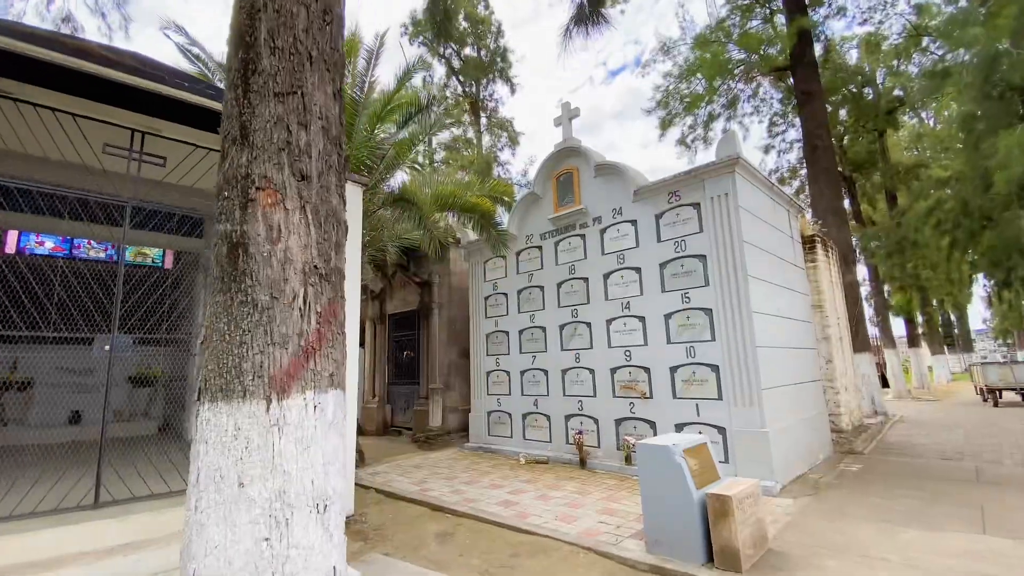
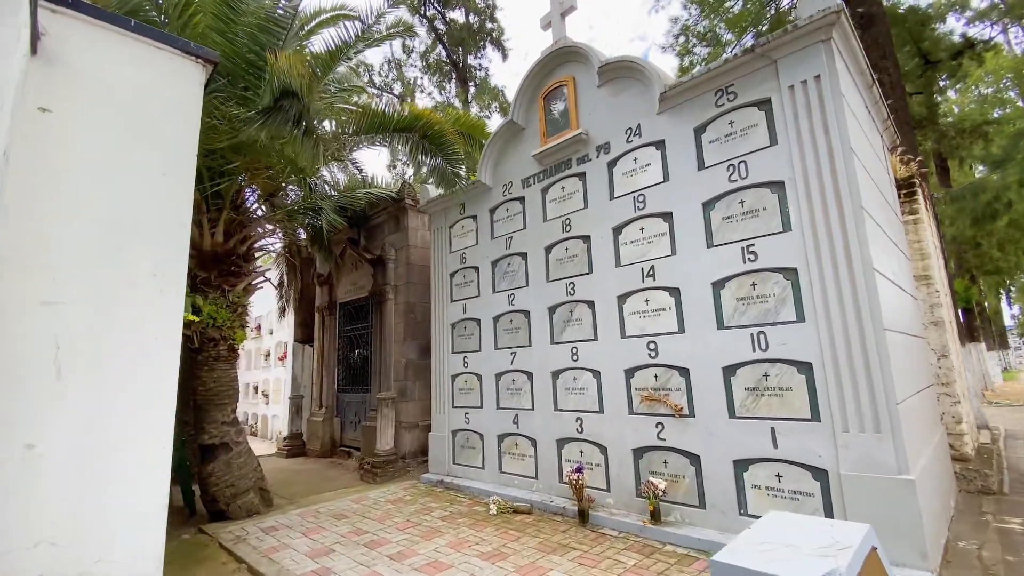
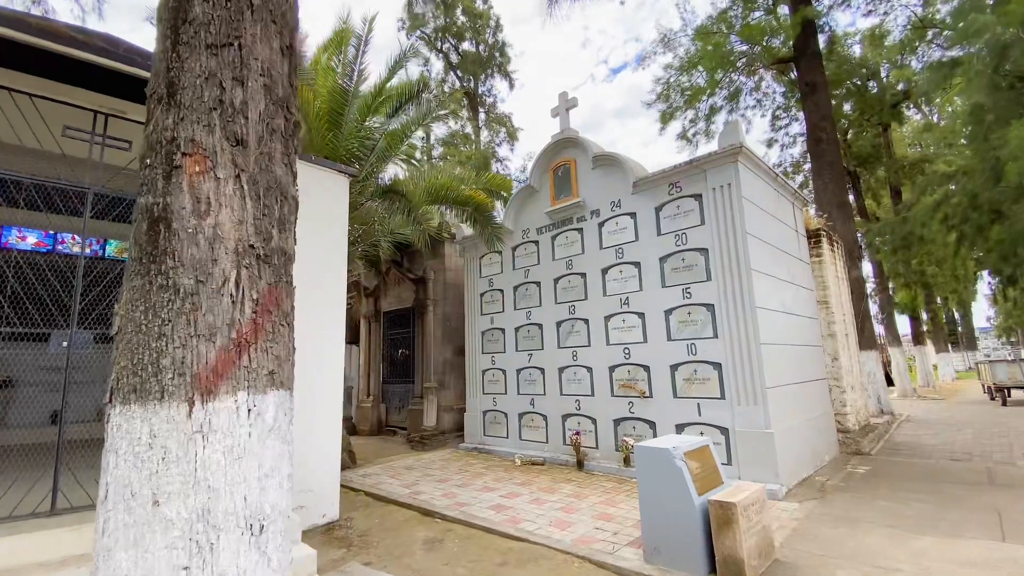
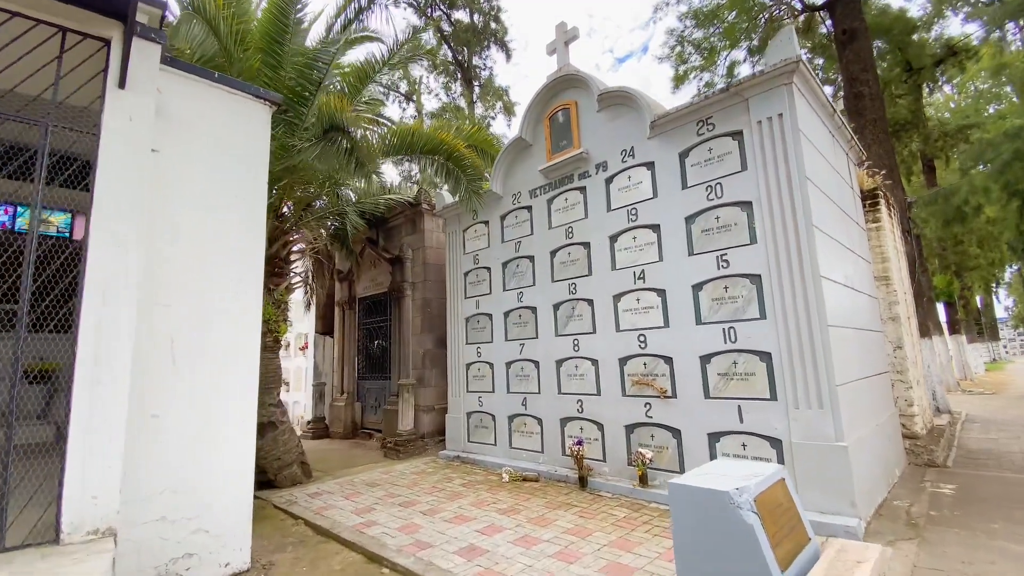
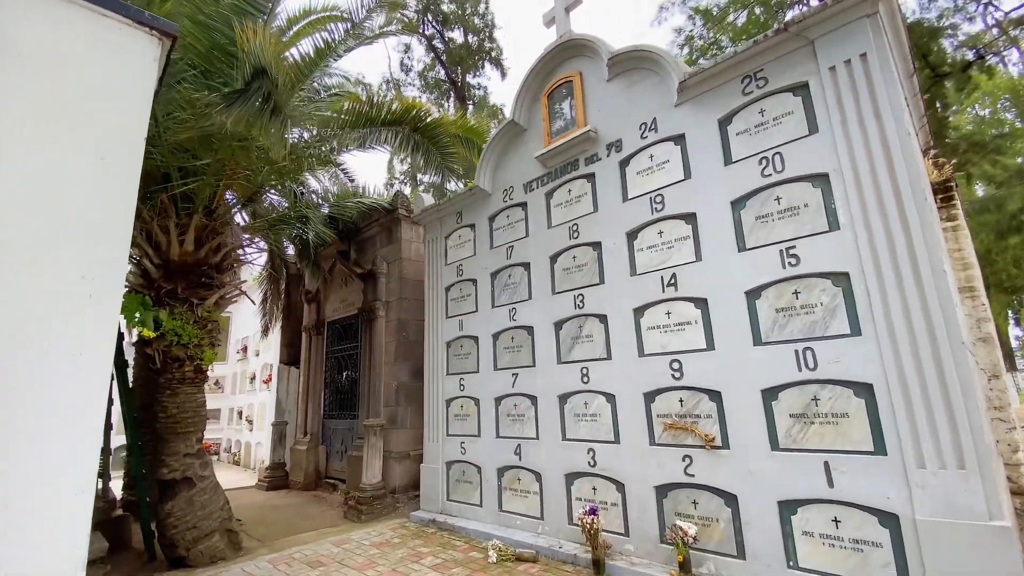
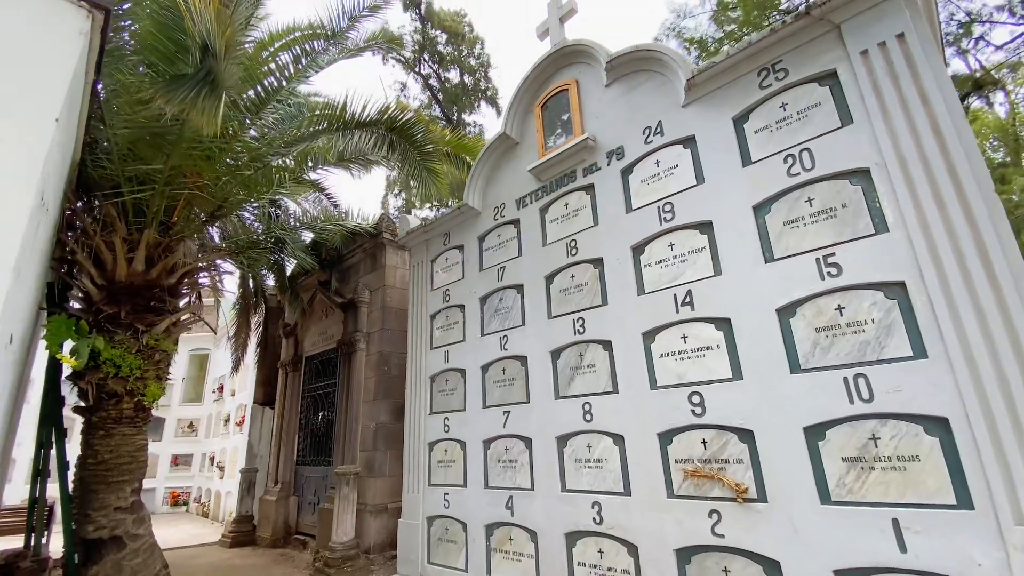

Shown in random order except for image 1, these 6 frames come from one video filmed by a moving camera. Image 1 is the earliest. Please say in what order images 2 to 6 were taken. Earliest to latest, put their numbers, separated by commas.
3, 4, 2, 5, 6
